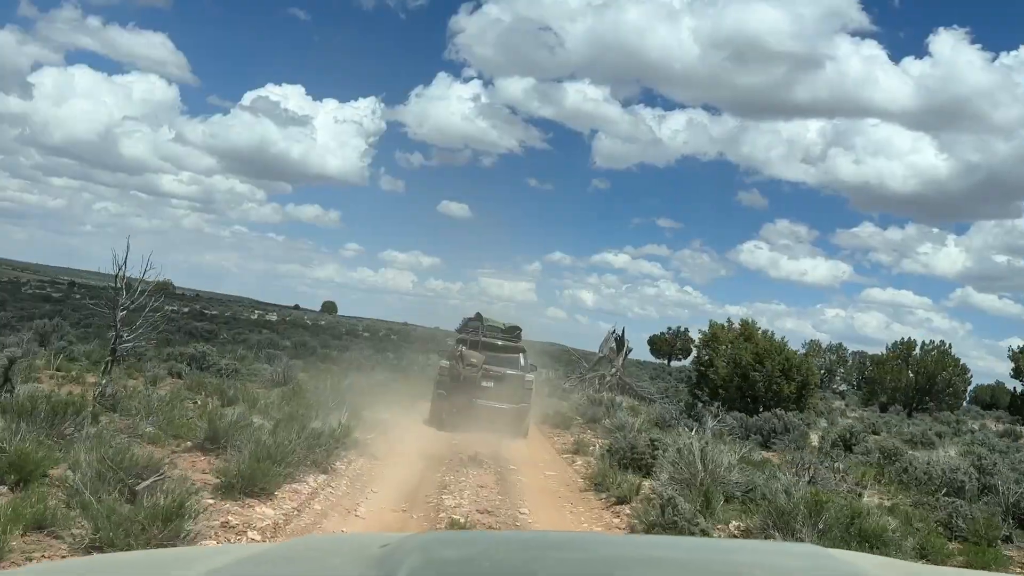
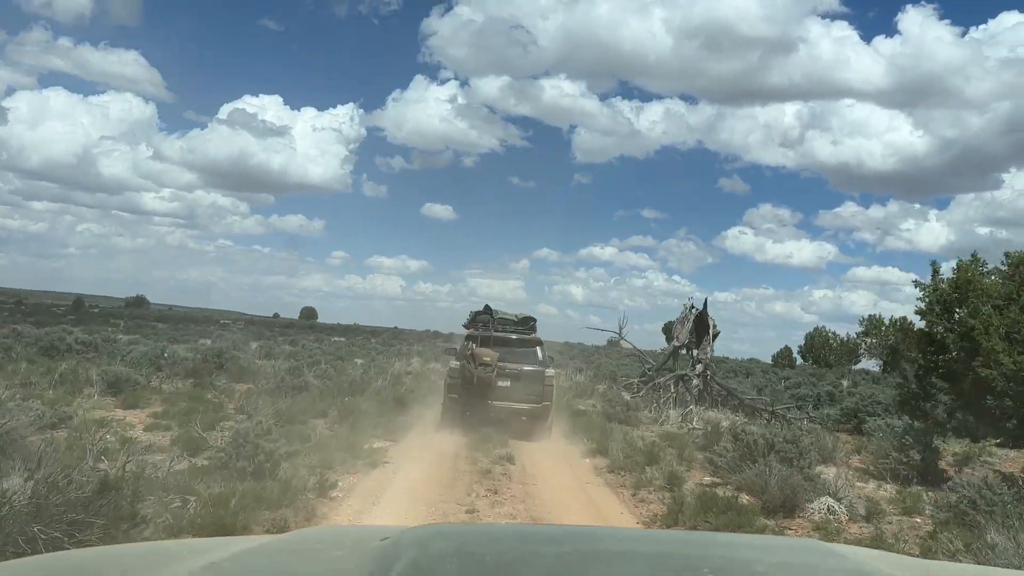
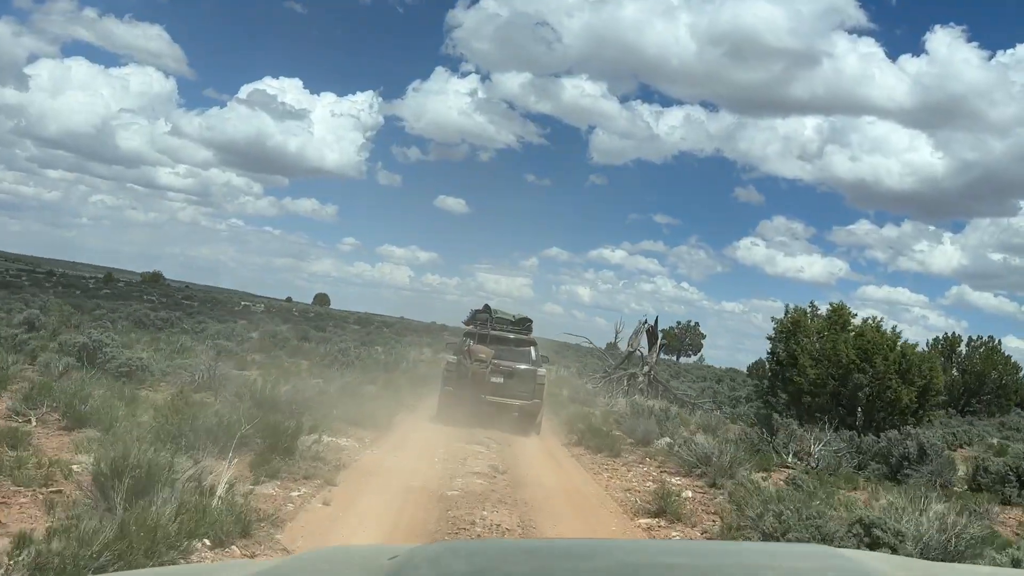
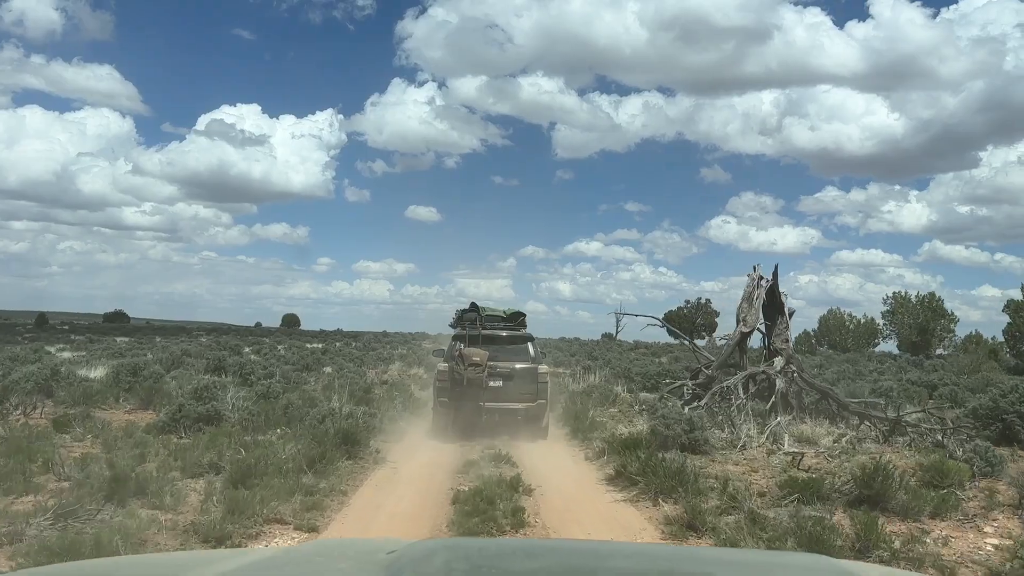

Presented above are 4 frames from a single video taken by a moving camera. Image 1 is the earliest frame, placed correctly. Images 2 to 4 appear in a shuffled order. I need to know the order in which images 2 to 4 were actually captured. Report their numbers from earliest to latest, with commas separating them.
3, 2, 4
